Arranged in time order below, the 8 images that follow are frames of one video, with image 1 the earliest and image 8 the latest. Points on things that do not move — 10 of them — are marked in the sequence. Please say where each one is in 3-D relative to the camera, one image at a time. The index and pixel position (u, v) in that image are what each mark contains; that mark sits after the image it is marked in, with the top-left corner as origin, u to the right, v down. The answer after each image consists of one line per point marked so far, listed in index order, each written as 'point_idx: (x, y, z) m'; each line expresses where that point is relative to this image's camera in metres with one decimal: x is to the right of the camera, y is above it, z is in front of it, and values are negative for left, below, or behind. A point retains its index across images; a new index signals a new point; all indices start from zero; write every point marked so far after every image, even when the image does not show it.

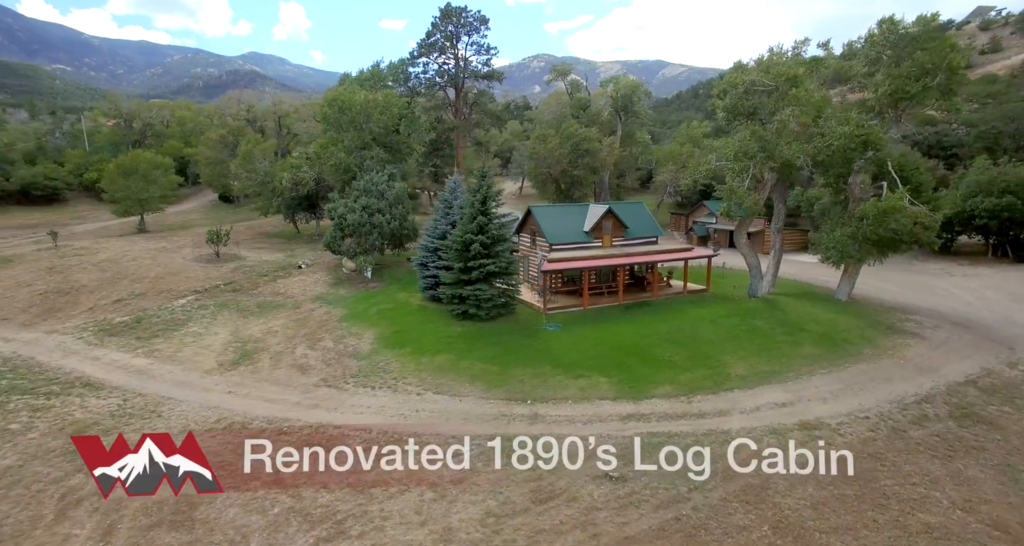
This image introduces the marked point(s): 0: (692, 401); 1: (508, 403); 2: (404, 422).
0: (+5.9, -4.2, +17.9) m
1: (-0.2, -4.3, +17.6) m
2: (-3.3, -4.6, +16.8) m
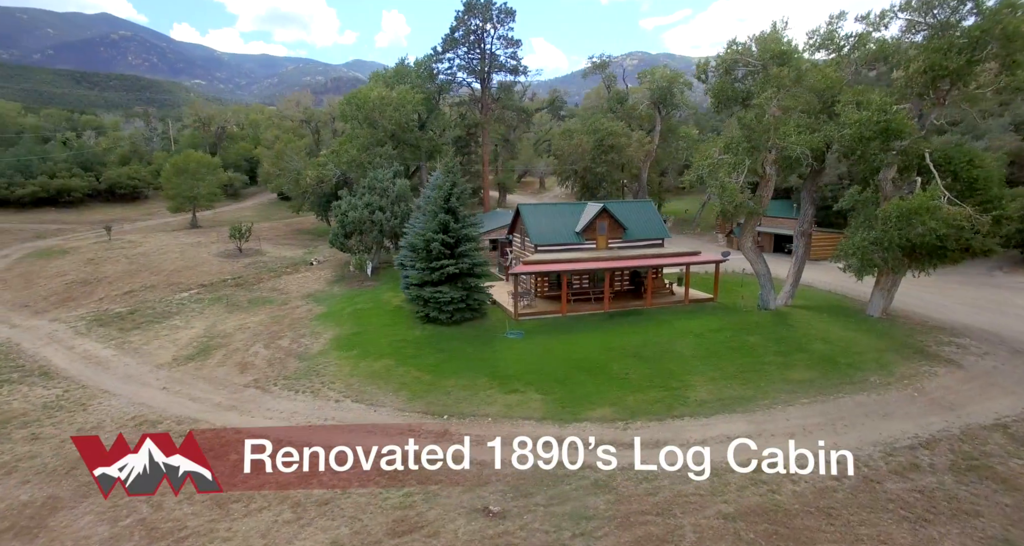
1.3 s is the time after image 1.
0: (+3.3, -4.4, +15.5) m
1: (-2.8, -4.3, +16.1) m
2: (-6.0, -4.6, +15.7) m
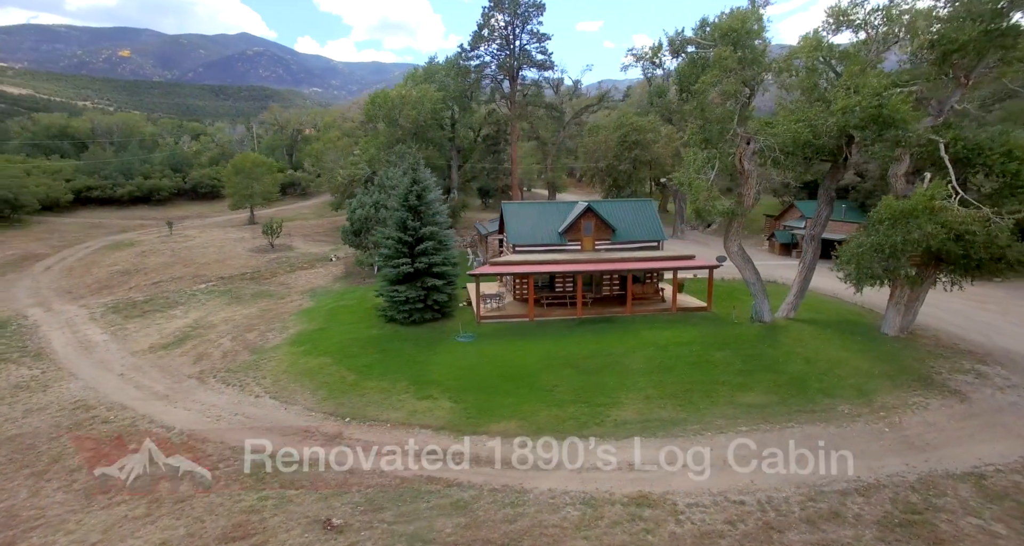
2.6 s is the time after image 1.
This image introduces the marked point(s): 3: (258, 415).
0: (+0.3, -4.5, +14.3) m
1: (-5.5, -4.3, +15.8) m
2: (-8.8, -4.5, +15.9) m
3: (-7.6, -4.3, +16.3) m
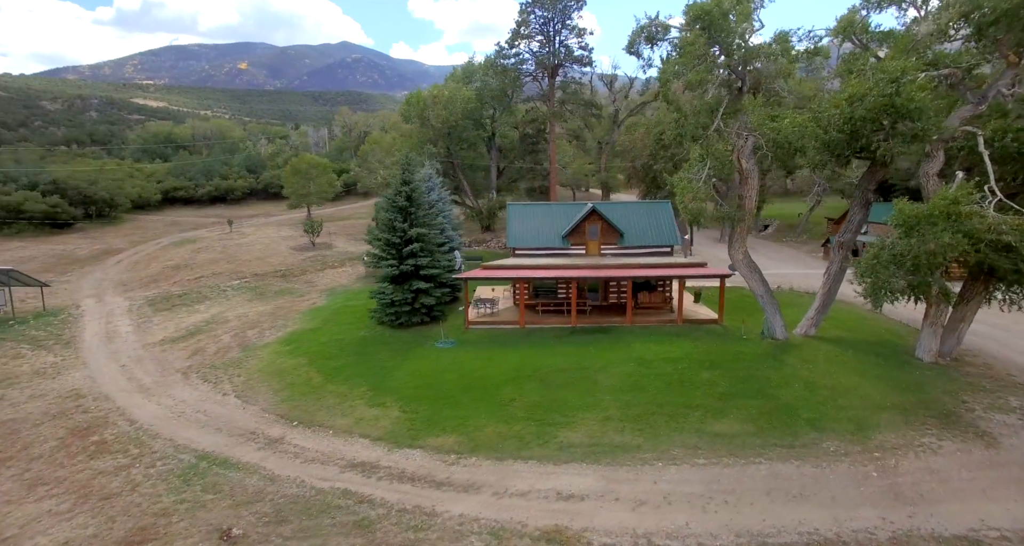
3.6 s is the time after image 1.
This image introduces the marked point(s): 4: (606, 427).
0: (-1.4, -4.7, +13.4) m
1: (-7.0, -4.3, +15.7) m
2: (-10.2, -4.4, +16.3) m
3: (-9.0, -4.3, +16.5) m
4: (+2.5, -4.1, +14.5) m
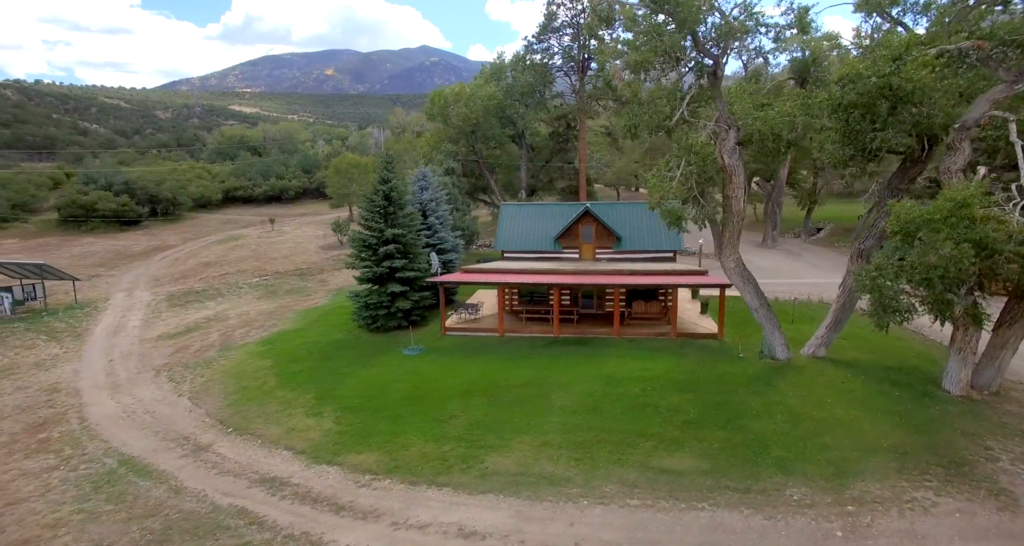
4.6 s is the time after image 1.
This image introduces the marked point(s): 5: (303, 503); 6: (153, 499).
0: (-3.3, -4.8, +12.4) m
1: (-8.6, -4.3, +15.3) m
2: (-11.7, -4.4, +16.3) m
3: (-10.4, -4.3, +16.3) m
4: (+0.7, -4.3, +13.0) m
5: (-4.5, -5.0, +11.8) m
6: (-8.2, -5.1, +12.2) m
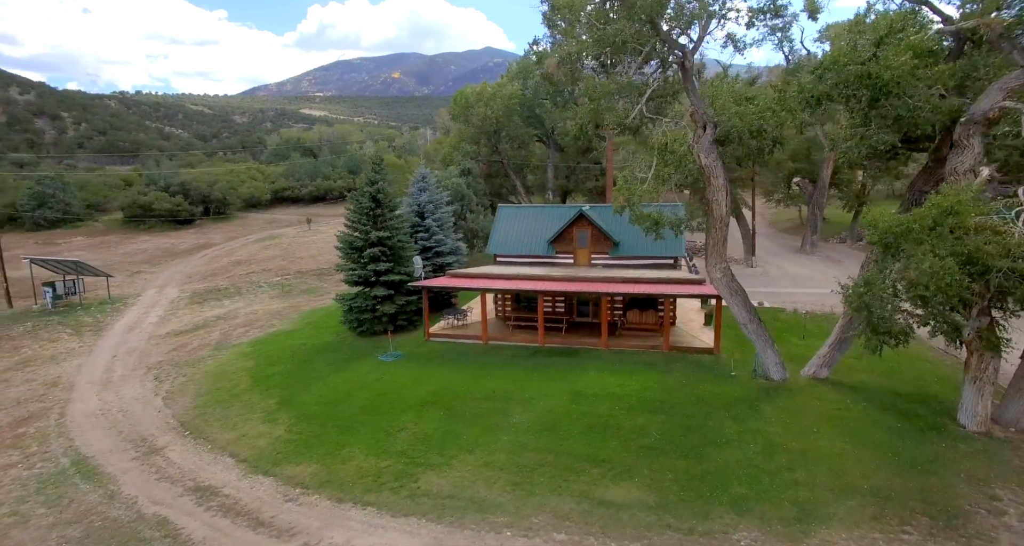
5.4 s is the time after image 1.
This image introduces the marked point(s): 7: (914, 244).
0: (-4.8, -4.9, +12.0) m
1: (-9.7, -4.4, +15.4) m
2: (-12.7, -4.4, +16.6) m
3: (-11.5, -4.3, +16.6) m
4: (-0.7, -4.5, +12.2) m
5: (-6.1, -5.1, +11.5) m
6: (-9.6, -5.2, +12.3) m
7: (+7.3, +0.5, +9.9) m
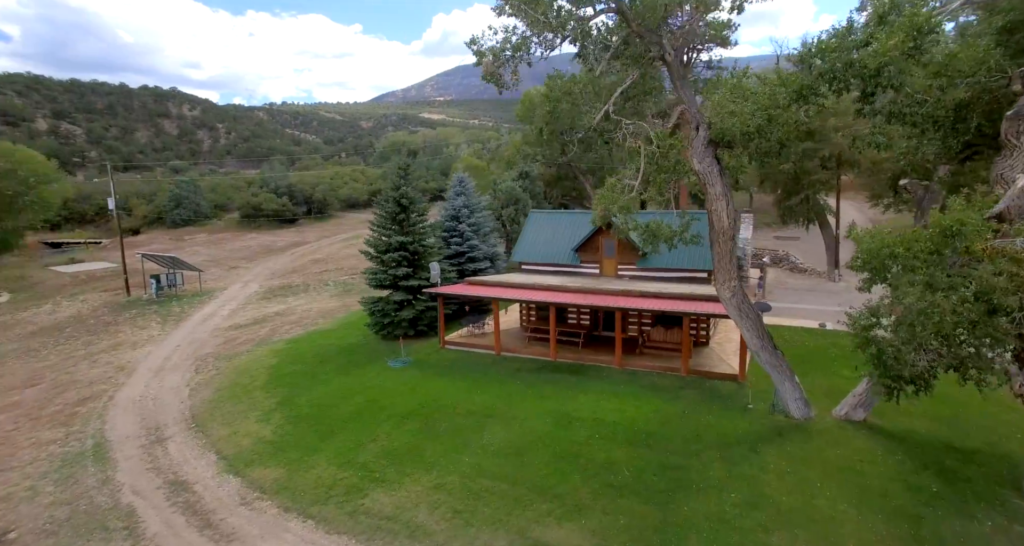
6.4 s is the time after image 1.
0: (-5.8, -5.1, +12.2) m
1: (-10.1, -4.5, +16.5) m
2: (-12.8, -4.4, +18.3) m
3: (-11.5, -4.3, +18.0) m
4: (-1.8, -4.8, +11.6) m
5: (-7.2, -5.3, +12.0) m
6: (-10.6, -5.3, +13.5) m
7: (+5.8, 0.0, +7.9) m
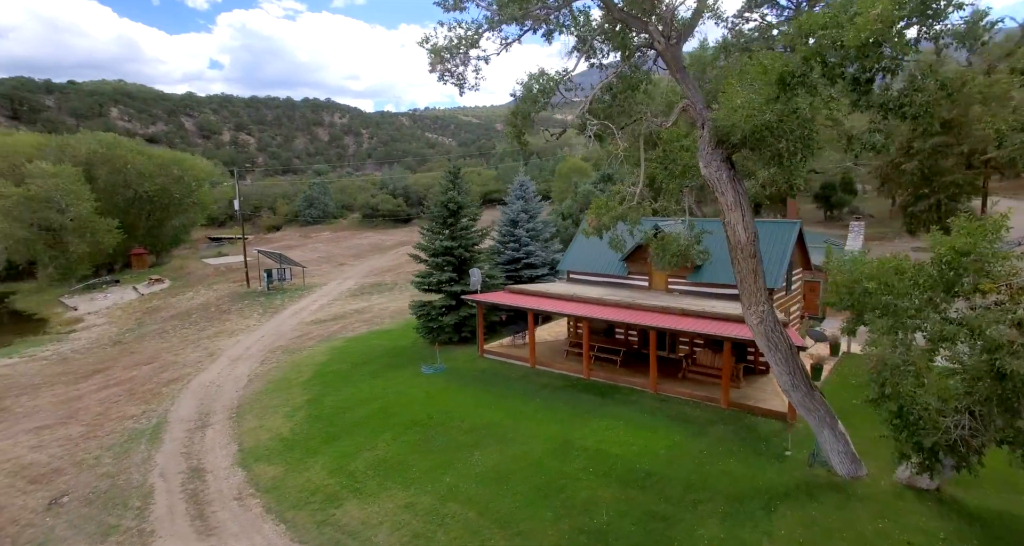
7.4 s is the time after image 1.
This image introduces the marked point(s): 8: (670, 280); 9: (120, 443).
0: (-6.2, -5.2, +12.7) m
1: (-9.4, -4.4, +17.9) m
2: (-11.6, -4.3, +20.2) m
3: (-10.5, -4.3, +19.7) m
4: (-2.5, -5.0, +11.3) m
5: (-7.6, -5.3, +12.9) m
6: (-10.6, -5.2, +15.0) m
7: (+4.2, -0.5, +5.9) m
8: (+5.4, -0.2, +18.4) m
9: (-11.8, -5.0, +16.5) m
